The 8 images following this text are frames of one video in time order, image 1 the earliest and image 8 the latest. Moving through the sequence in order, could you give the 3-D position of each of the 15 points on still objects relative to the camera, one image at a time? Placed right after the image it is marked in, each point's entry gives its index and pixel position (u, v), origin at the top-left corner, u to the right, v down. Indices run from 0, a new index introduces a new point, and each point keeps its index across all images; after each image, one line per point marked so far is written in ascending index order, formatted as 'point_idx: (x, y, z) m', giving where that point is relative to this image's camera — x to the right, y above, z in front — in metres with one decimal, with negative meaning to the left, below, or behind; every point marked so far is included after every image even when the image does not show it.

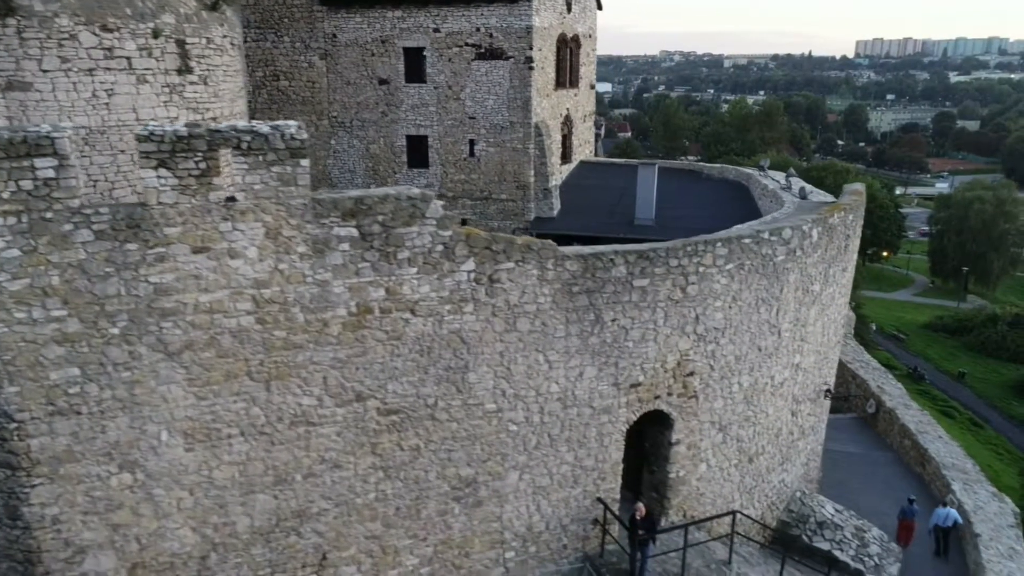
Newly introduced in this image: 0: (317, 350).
0: (-1.6, -0.5, +6.3) m
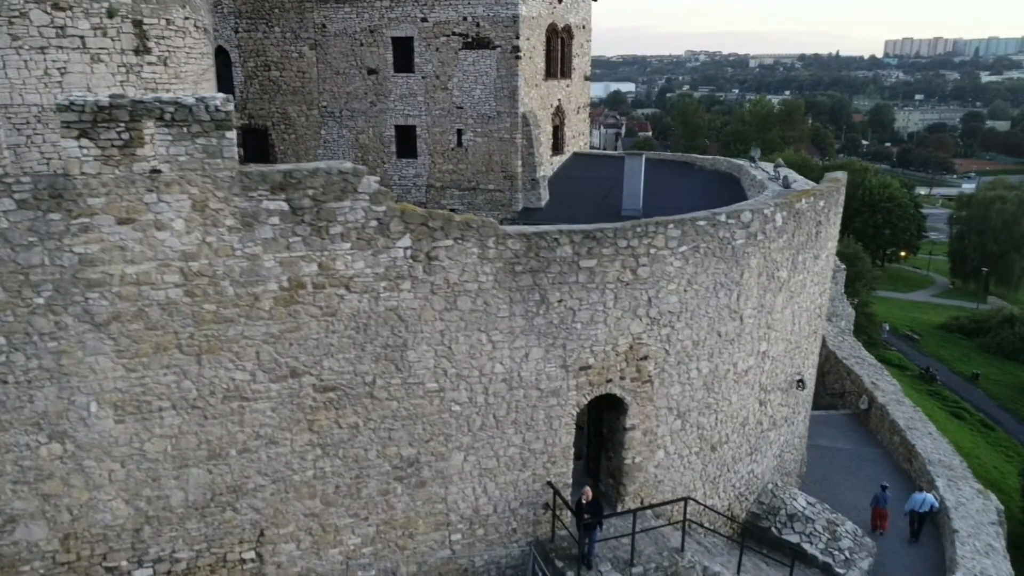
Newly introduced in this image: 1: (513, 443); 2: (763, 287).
0: (-2.2, -0.3, +6.3) m
1: (0.0, -1.6, +7.6) m
2: (+3.0, 0.0, +8.8) m
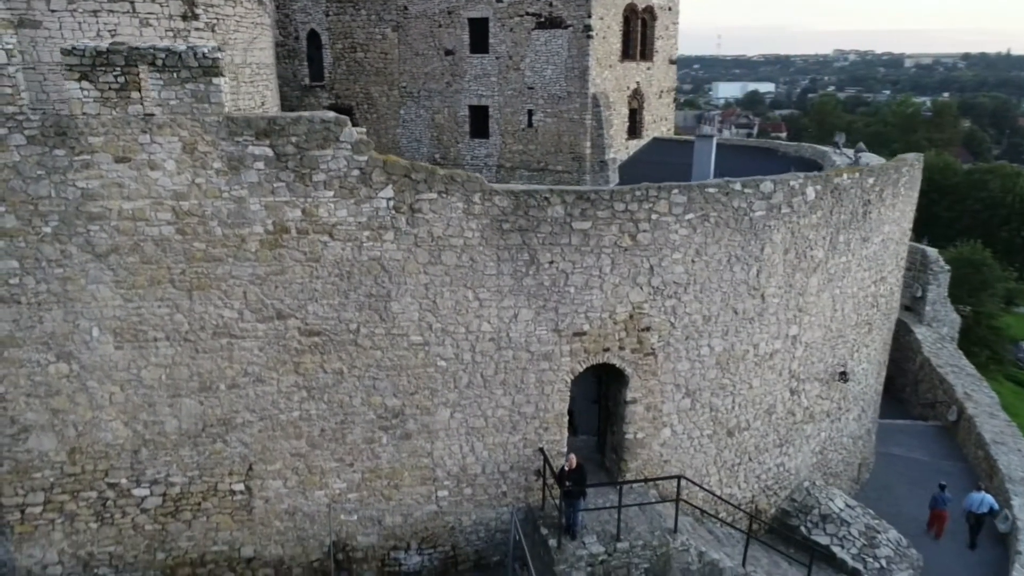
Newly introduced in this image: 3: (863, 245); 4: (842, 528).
0: (-2.4, +0.2, +6.6) m
1: (-0.1, -1.2, +7.6) m
2: (+3.1, +0.2, +8.3) m
3: (+4.2, +0.5, +9.1) m
4: (+4.0, -2.9, +9.3) m
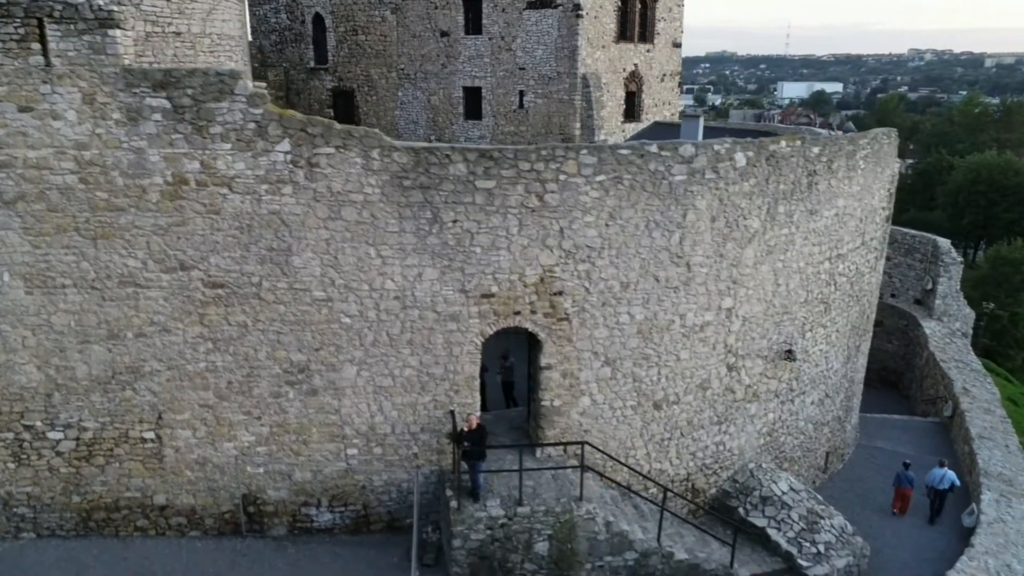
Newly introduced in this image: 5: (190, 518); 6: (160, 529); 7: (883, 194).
0: (-3.4, +0.7, +6.8) m
1: (-1.0, -0.8, +7.6) m
2: (+2.2, +0.6, +8.1) m
3: (+3.5, +0.8, +8.8) m
4: (+3.2, -2.6, +8.9) m
5: (-3.3, -2.4, +7.8) m
6: (-3.6, -2.5, +7.8) m
7: (+5.1, +1.3, +10.4) m
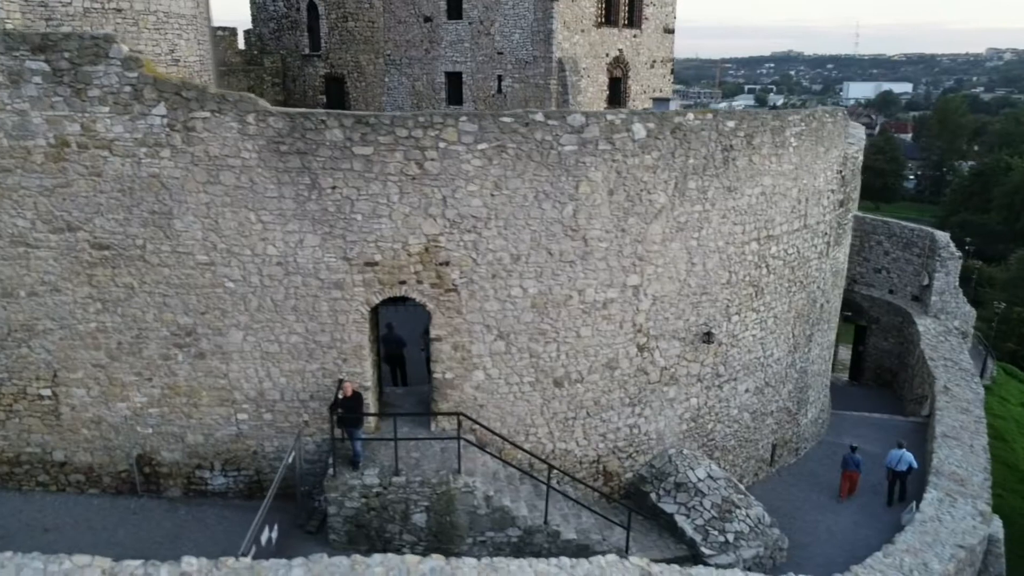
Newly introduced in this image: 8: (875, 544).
0: (-4.6, +1.1, +7.0) m
1: (-2.2, -0.4, +7.6) m
2: (+1.1, +0.8, +7.8) m
3: (+2.4, +1.0, +8.5) m
4: (+2.1, -2.4, +8.7) m
5: (-4.5, -2.0, +8.0) m
6: (-4.8, -2.1, +8.0) m
7: (+4.2, +1.5, +10.0) m
8: (+4.4, -3.1, +9.2) m
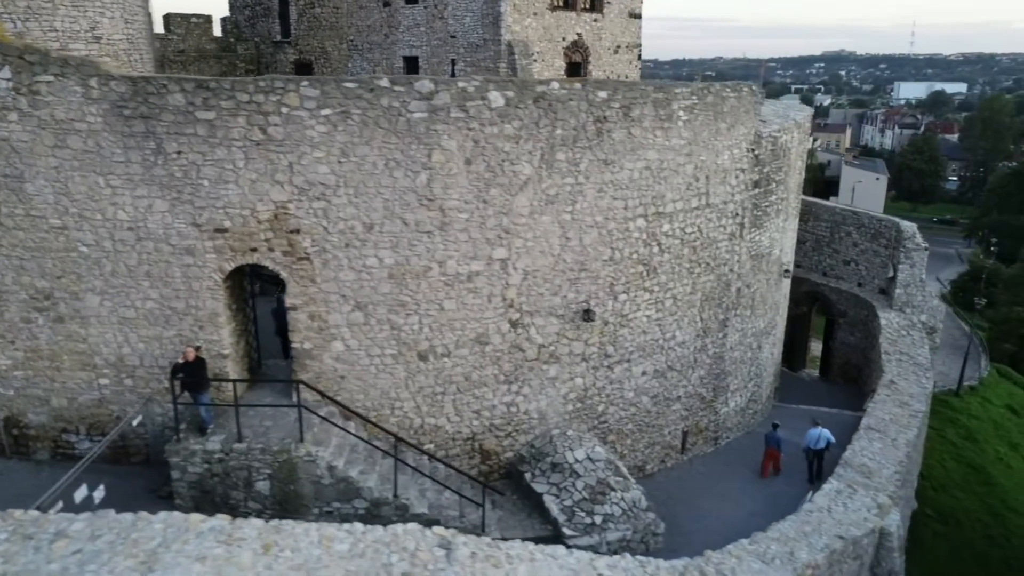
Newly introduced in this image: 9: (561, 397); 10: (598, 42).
0: (-6.0, +1.4, +7.2) m
1: (-3.7, -0.1, +7.6) m
2: (-0.3, +1.1, +7.7) m
3: (+1.0, +1.3, +8.3) m
4: (+0.6, -2.1, +8.5) m
5: (-6.0, -1.6, +8.1) m
6: (-6.3, -1.7, +8.2) m
7: (+2.9, +1.7, +9.7) m
8: (+3.0, -2.9, +8.9) m
9: (+0.6, -1.3, +9.0) m
10: (+1.9, +5.3, +16.3) m
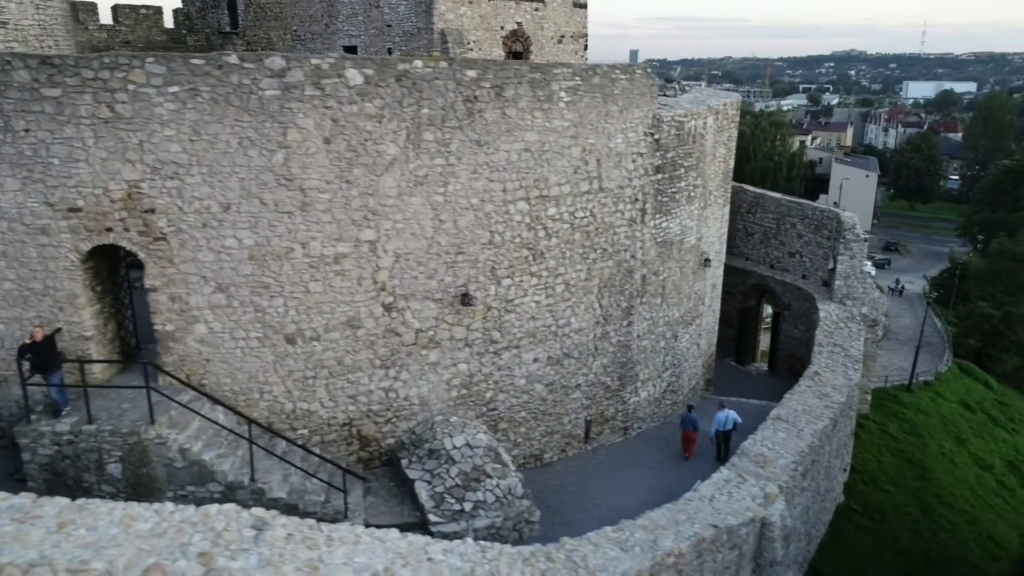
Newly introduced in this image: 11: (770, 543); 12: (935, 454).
0: (-7.4, +1.6, +7.2) m
1: (-5.1, +0.1, +7.6) m
2: (-1.7, +1.3, +7.6) m
3: (-0.4, +1.5, +8.1) m
4: (-0.8, -2.0, +8.3) m
5: (-7.4, -1.4, +8.1) m
6: (-7.7, -1.5, +8.1) m
7: (+1.5, +1.9, +9.5) m
8: (+1.6, -2.7, +8.7) m
9: (-0.8, -1.1, +8.8) m
10: (+0.6, +5.5, +16.2) m
11: (+2.9, -2.8, +8.3) m
12: (+8.4, -3.3, +14.9) m
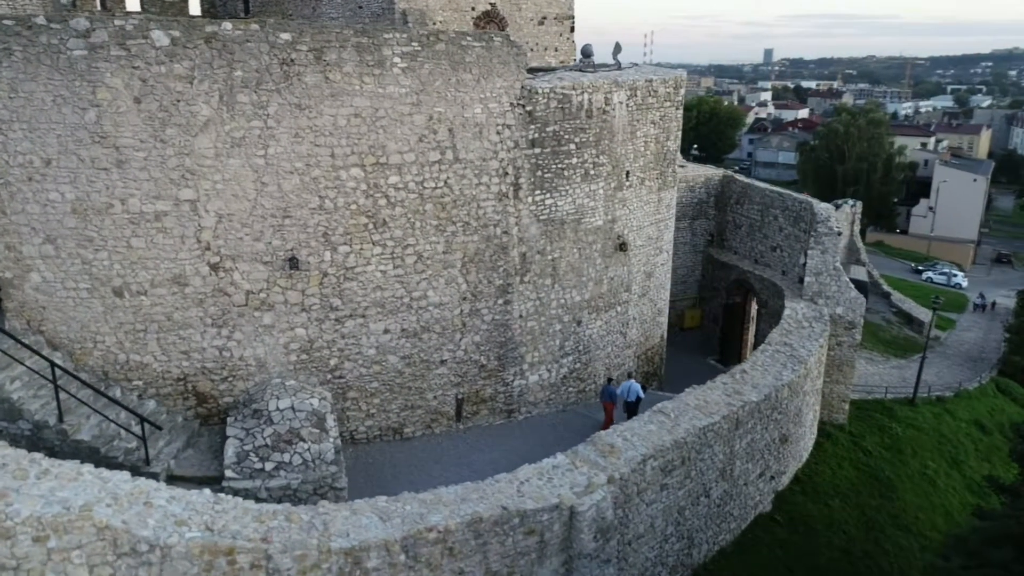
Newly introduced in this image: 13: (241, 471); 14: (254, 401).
0: (-9.4, +2.4, +8.3) m
1: (-7.1, +0.7, +8.4) m
2: (-3.7, +1.8, +7.8) m
3: (-2.3, +1.9, +8.2) m
4: (-2.8, -1.5, +8.4) m
5: (-9.3, -0.7, +9.3) m
6: (-9.6, -0.7, +9.4) m
7: (-0.2, +2.2, +9.2) m
8: (-0.5, -2.4, +8.4) m
9: (-2.7, -0.7, +8.9) m
10: (+0.1, +5.8, +16.0) m
11: (+0.7, -2.6, +7.9) m
12: (+7.1, -3.3, +13.5) m
13: (-2.8, -1.9, +8.0) m
14: (-3.0, -1.3, +8.8) m
